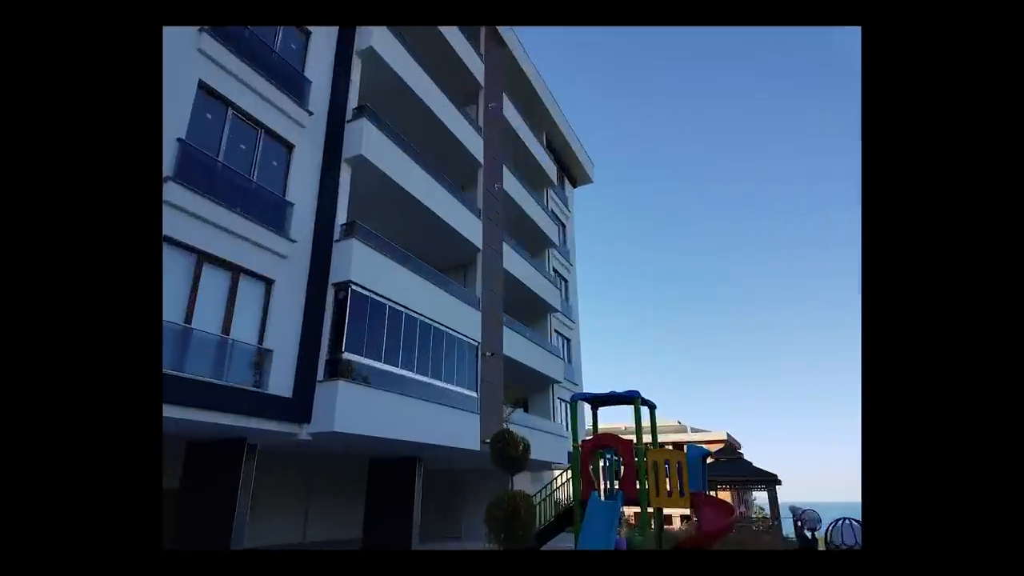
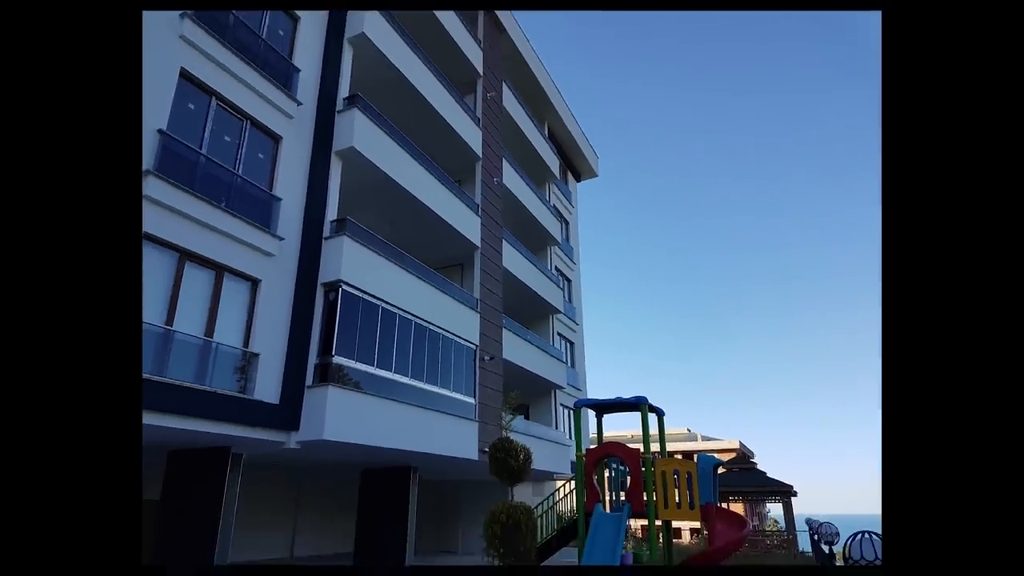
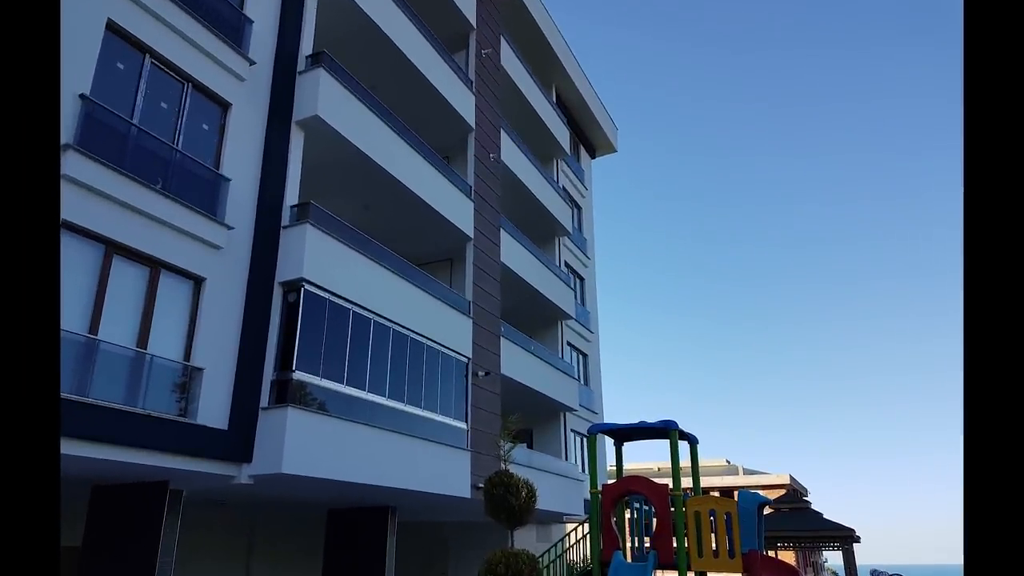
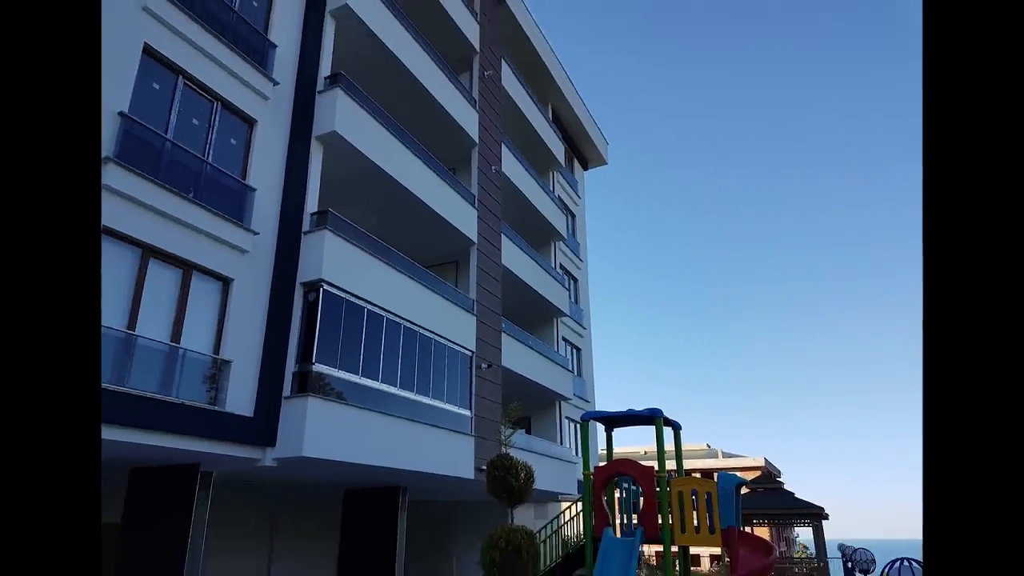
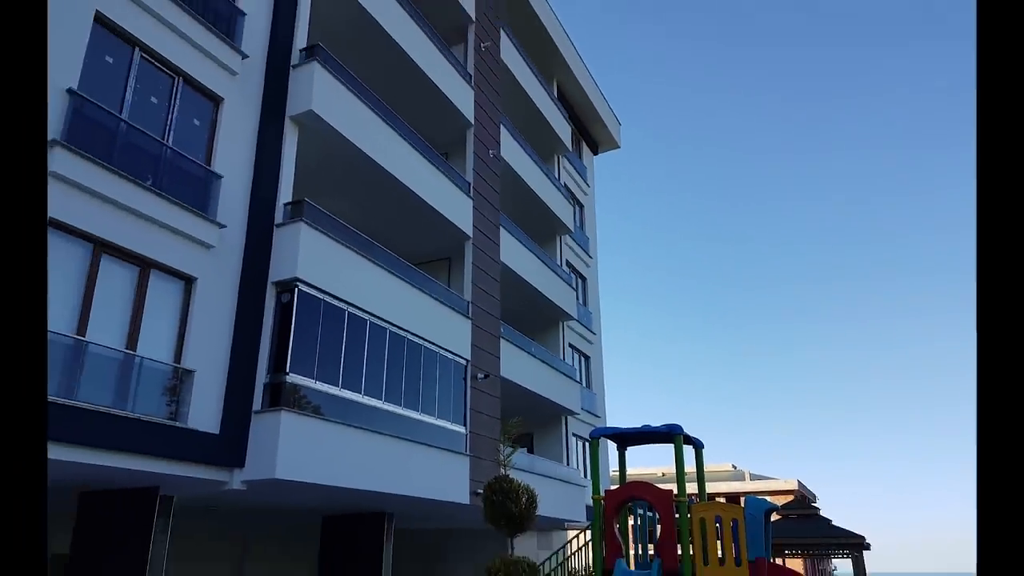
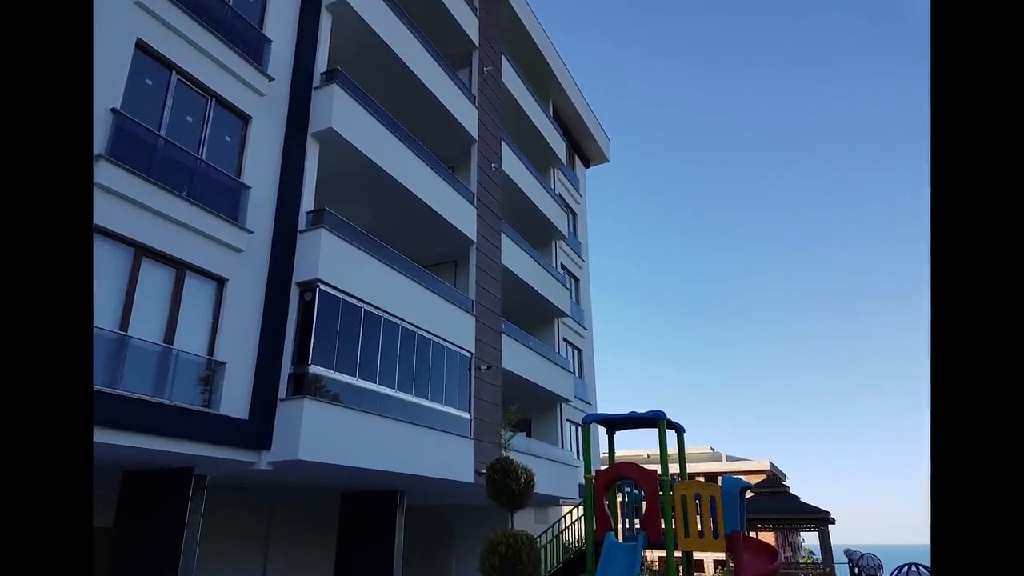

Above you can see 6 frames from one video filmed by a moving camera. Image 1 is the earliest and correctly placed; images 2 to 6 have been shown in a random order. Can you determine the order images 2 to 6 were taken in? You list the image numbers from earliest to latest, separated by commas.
5, 4, 2, 6, 3
